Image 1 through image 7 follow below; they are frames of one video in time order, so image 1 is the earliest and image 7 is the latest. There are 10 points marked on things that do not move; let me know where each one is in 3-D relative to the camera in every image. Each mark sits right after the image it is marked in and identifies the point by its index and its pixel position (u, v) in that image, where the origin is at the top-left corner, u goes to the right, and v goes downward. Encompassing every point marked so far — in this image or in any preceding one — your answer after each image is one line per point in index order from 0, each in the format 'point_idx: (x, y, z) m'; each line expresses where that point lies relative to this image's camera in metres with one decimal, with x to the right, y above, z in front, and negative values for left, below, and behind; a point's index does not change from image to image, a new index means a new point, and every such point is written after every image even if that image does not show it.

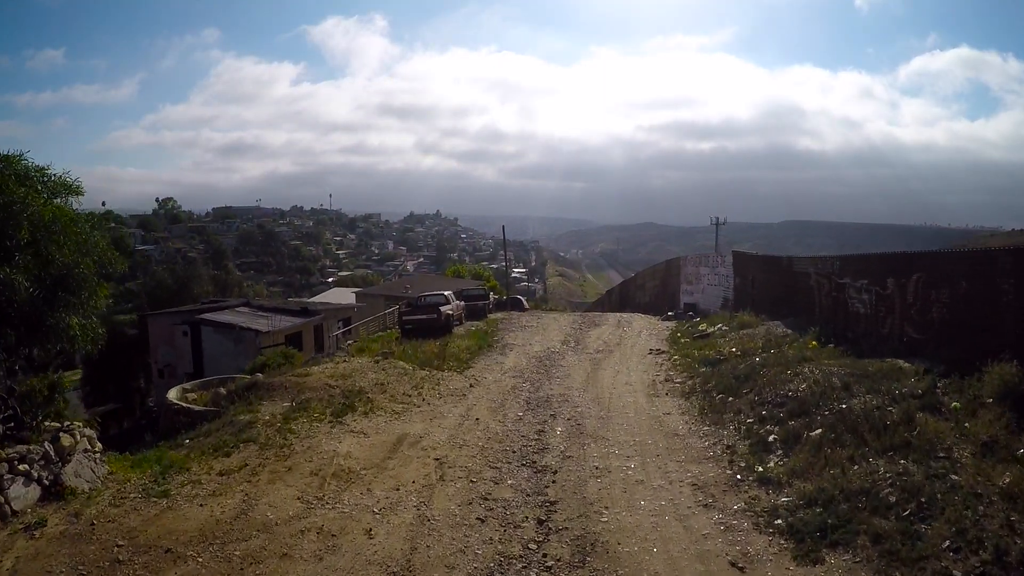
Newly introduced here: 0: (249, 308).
0: (-6.9, -0.5, +14.5) m
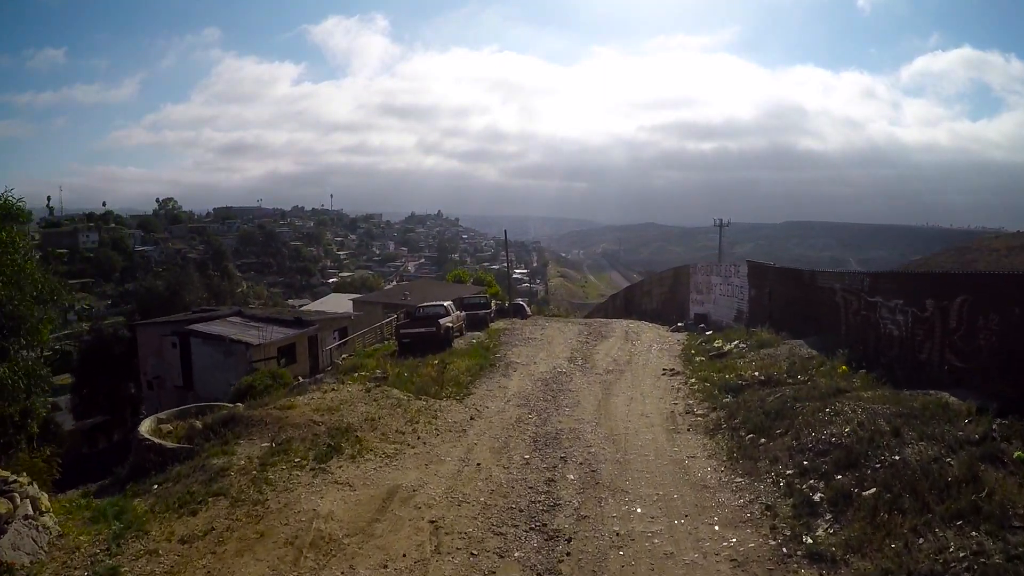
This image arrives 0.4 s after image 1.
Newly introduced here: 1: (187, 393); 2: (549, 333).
0: (-6.8, -0.8, +13.9) m
1: (-8.0, -2.6, +13.8) m
2: (+0.9, -1.1, +12.6) m
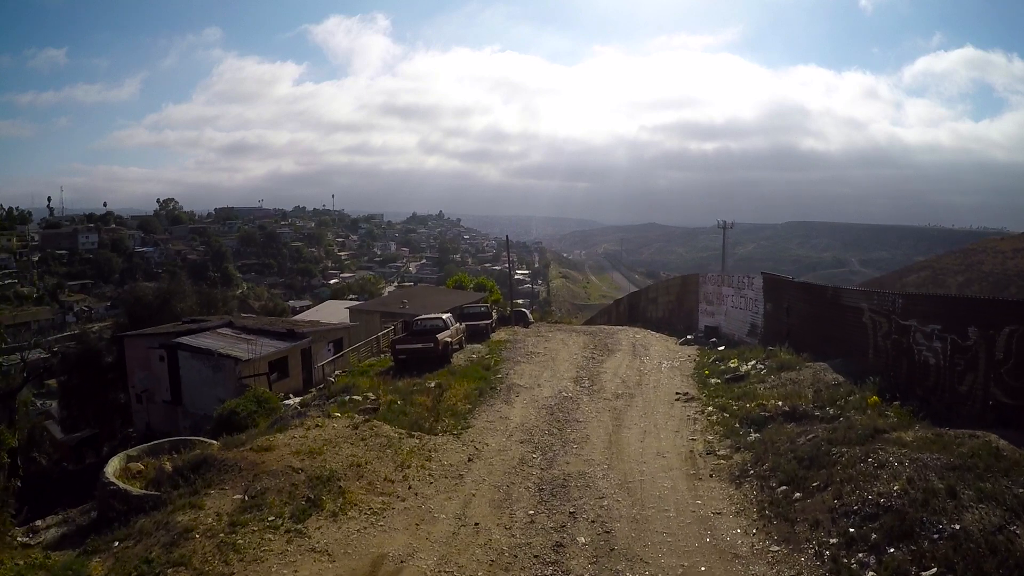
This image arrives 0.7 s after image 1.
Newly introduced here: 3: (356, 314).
0: (-6.8, -1.0, +13.4) m
1: (-8.0, -2.9, +13.2) m
2: (+0.9, -1.4, +12.0) m
3: (-4.9, -0.8, +17.0) m
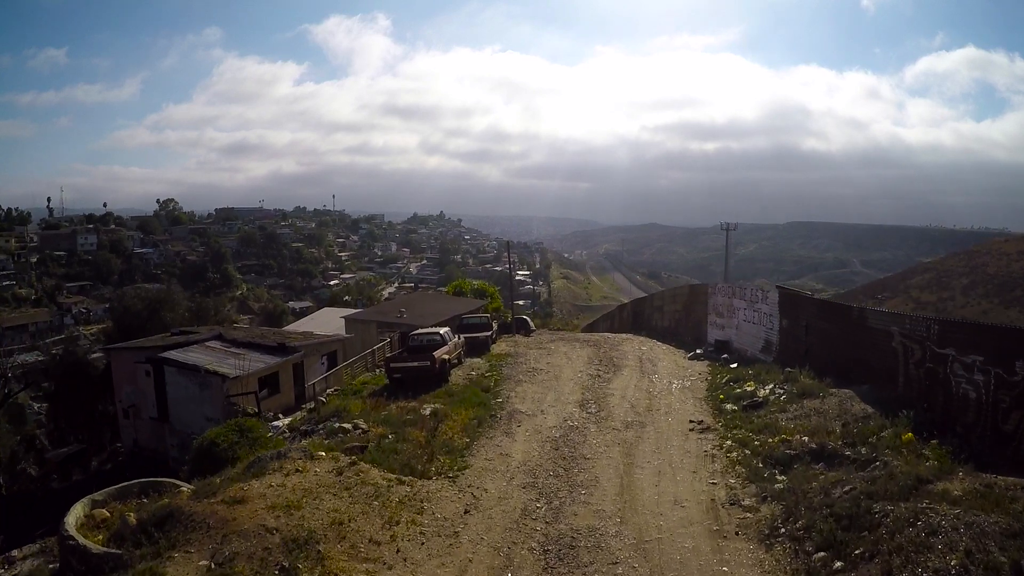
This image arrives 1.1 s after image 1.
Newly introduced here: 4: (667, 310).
0: (-6.7, -1.3, +12.9) m
1: (-8.0, -3.2, +12.7) m
2: (+0.9, -1.6, +11.5) m
3: (-4.8, -1.0, +16.5) m
4: (+5.0, -0.7, +17.6) m
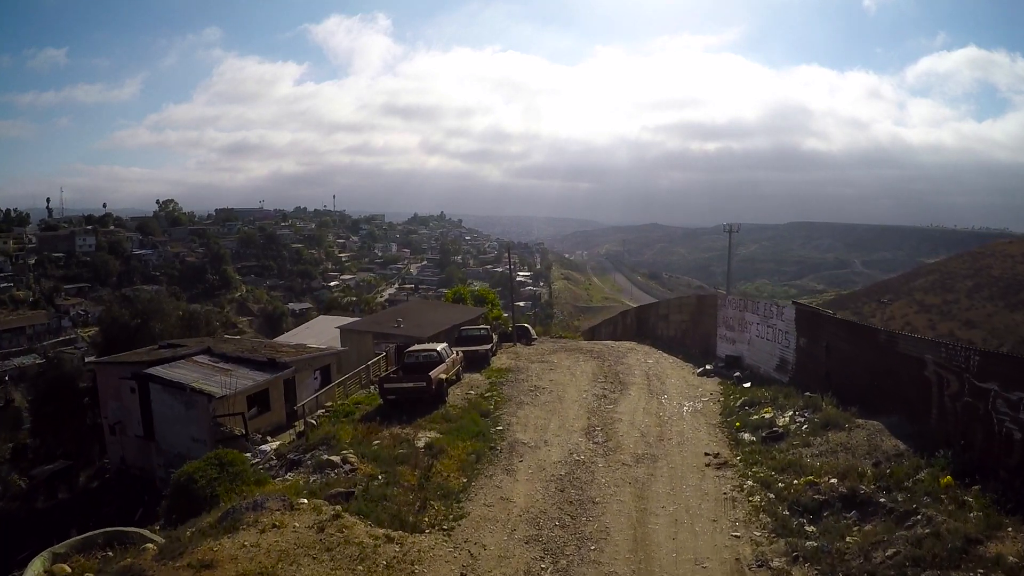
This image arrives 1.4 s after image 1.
0: (-6.7, -1.6, +12.3) m
1: (-8.0, -3.4, +12.2) m
2: (+1.0, -1.9, +10.9) m
3: (-4.8, -1.3, +16.0) m
4: (+5.0, -1.0, +17.1) m
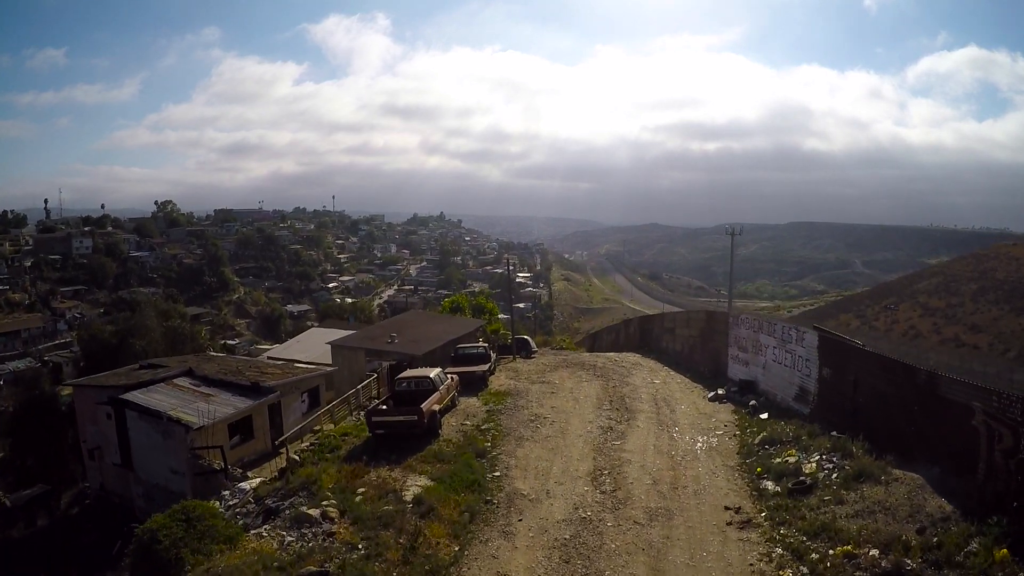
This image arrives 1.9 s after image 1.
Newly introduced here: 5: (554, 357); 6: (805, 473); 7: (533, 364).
0: (-6.7, -1.9, +11.6) m
1: (-8.0, -3.8, +11.5) m
2: (+0.9, -2.3, +10.2) m
3: (-4.8, -1.7, +15.3) m
4: (+5.0, -1.4, +16.4) m
5: (+1.4, -2.3, +18.6) m
6: (+3.5, -2.2, +6.7) m
7: (+0.6, -2.2, +16.3) m
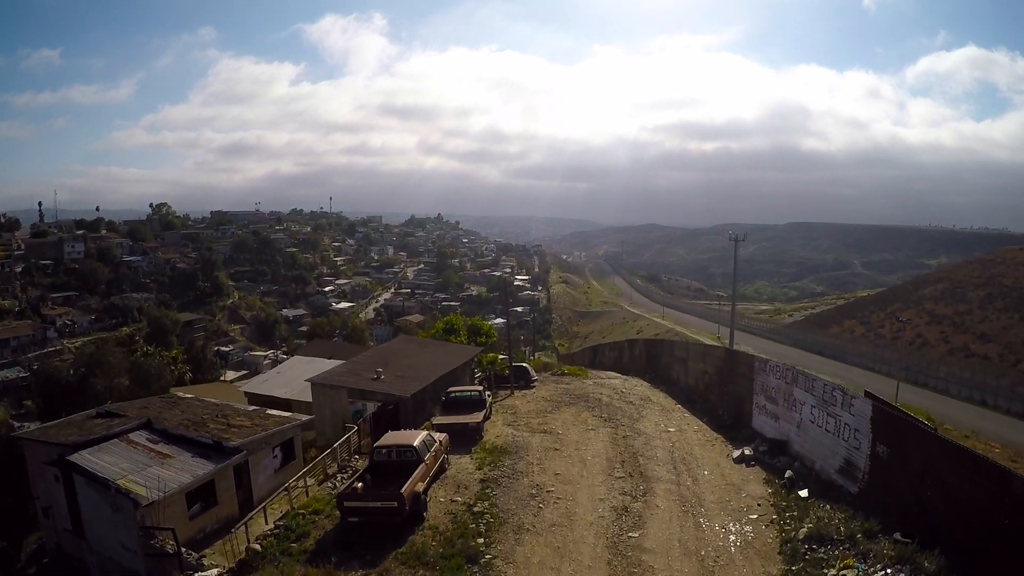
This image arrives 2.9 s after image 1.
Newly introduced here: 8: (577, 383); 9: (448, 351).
0: (-6.8, -2.8, +10.3) m
1: (-8.0, -4.6, +10.2) m
2: (+0.9, -3.1, +9.0) m
3: (-4.9, -2.5, +14.0) m
4: (+4.9, -2.2, +15.2) m
5: (+1.3, -3.1, +17.3) m
6: (+3.5, -3.0, +5.4) m
7: (+0.6, -3.0, +15.0) m
8: (+2.2, -3.2, +18.7) m
9: (-2.0, -2.0, +17.1) m
